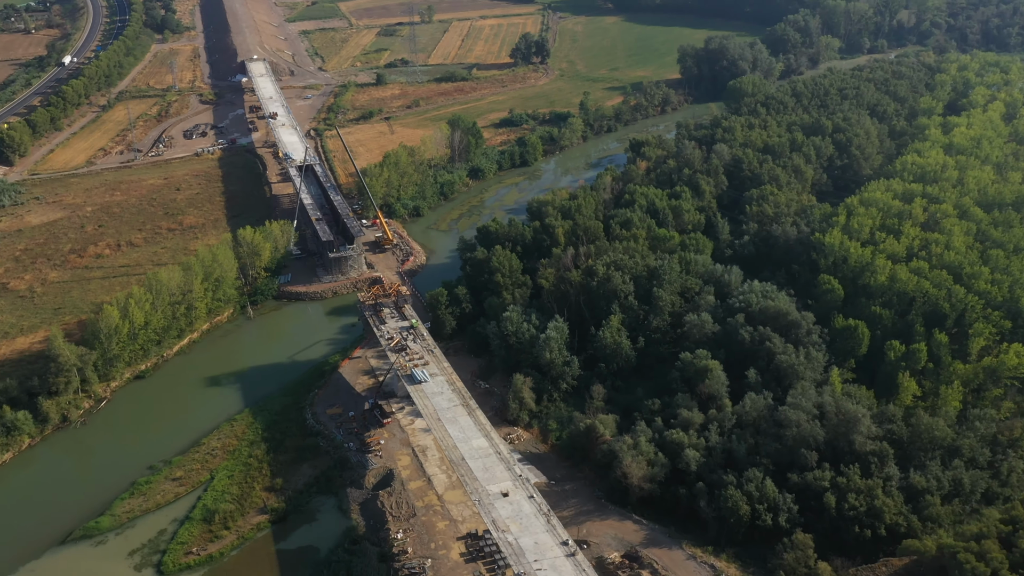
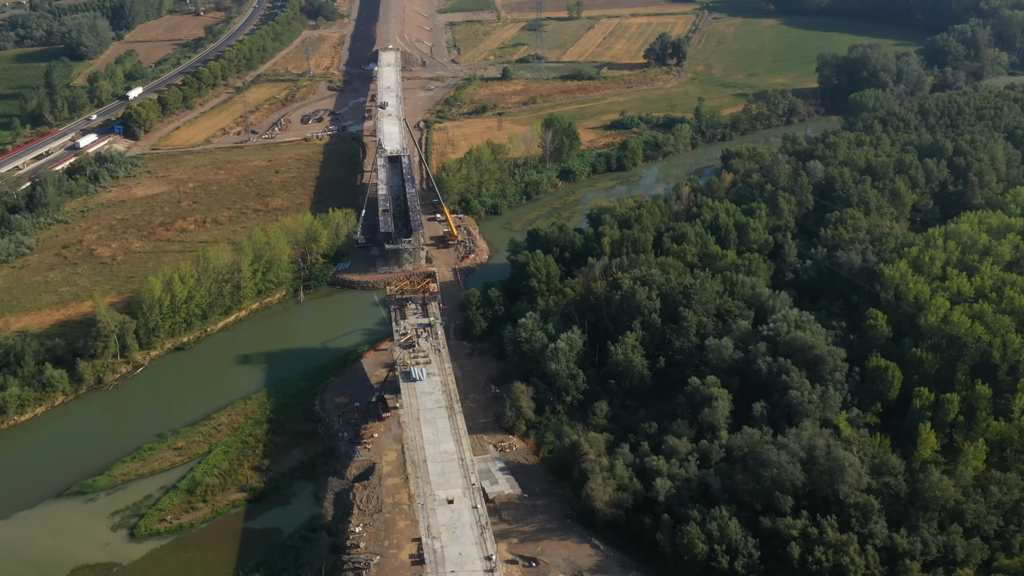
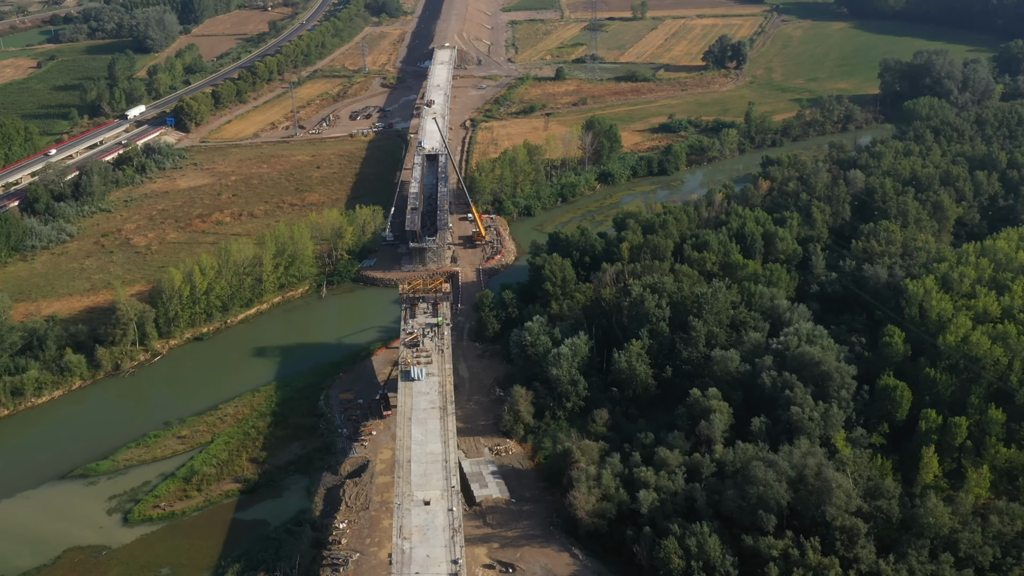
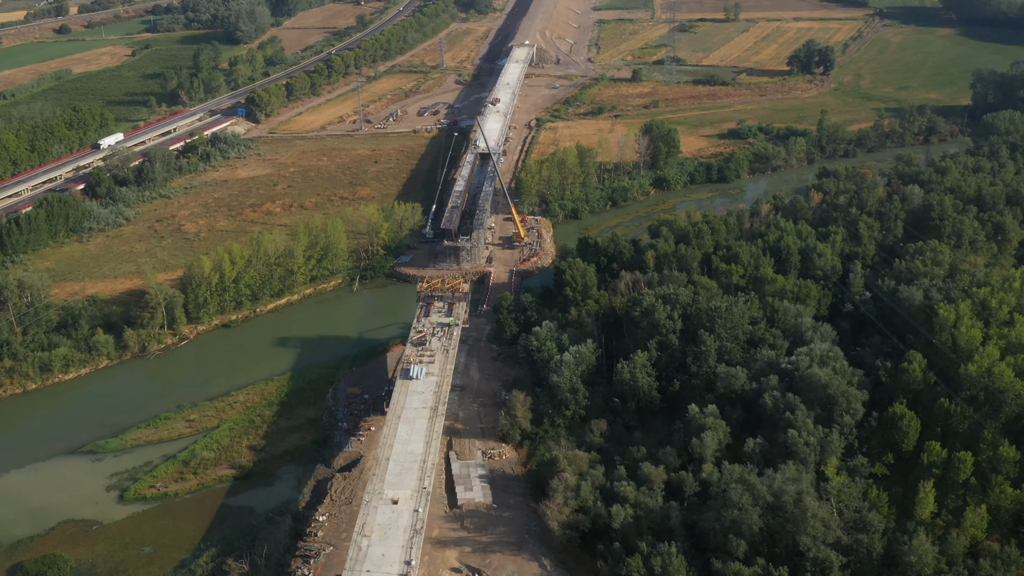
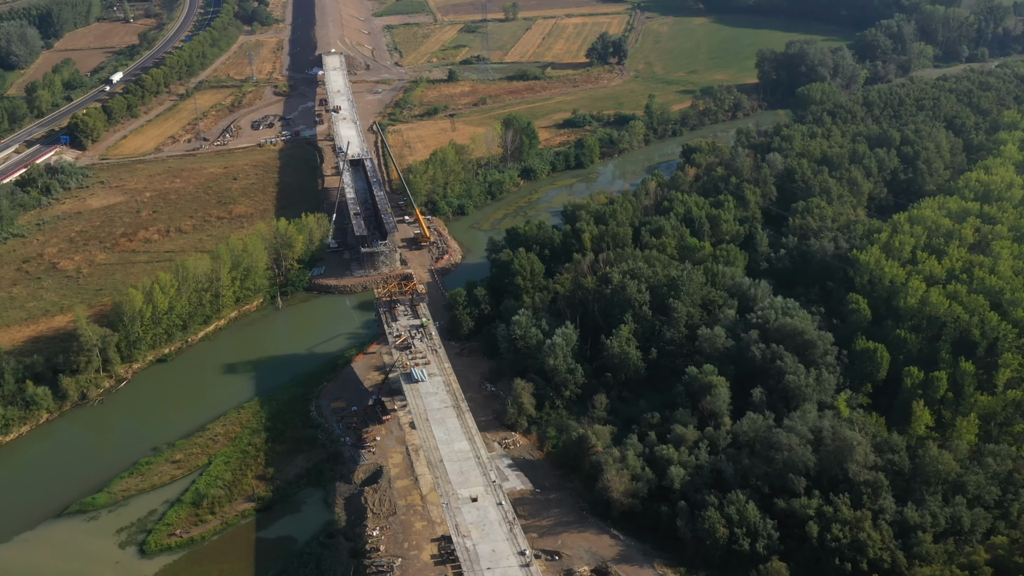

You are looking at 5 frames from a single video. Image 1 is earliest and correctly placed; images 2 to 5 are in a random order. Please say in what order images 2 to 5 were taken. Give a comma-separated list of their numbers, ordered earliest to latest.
5, 2, 3, 4
